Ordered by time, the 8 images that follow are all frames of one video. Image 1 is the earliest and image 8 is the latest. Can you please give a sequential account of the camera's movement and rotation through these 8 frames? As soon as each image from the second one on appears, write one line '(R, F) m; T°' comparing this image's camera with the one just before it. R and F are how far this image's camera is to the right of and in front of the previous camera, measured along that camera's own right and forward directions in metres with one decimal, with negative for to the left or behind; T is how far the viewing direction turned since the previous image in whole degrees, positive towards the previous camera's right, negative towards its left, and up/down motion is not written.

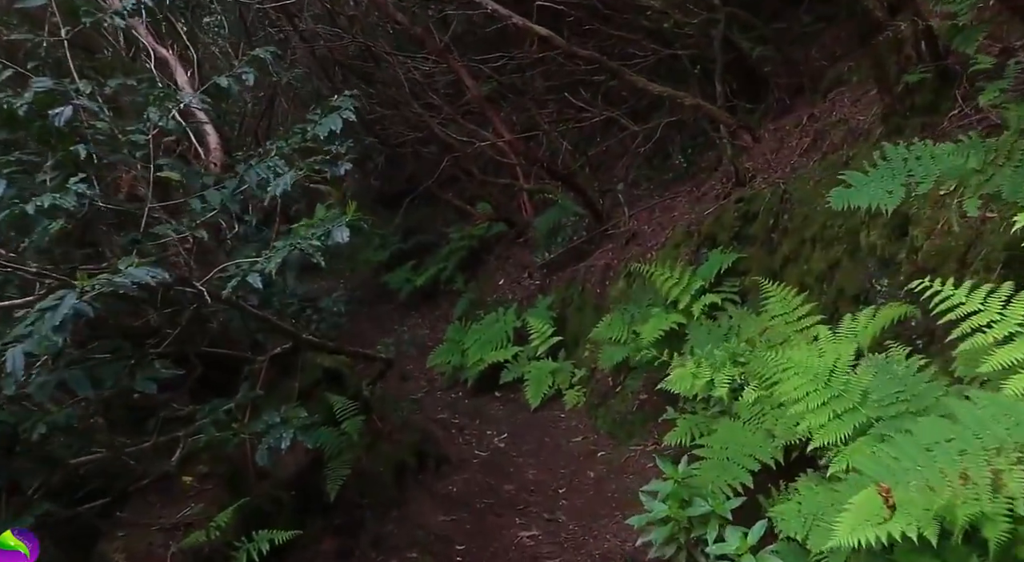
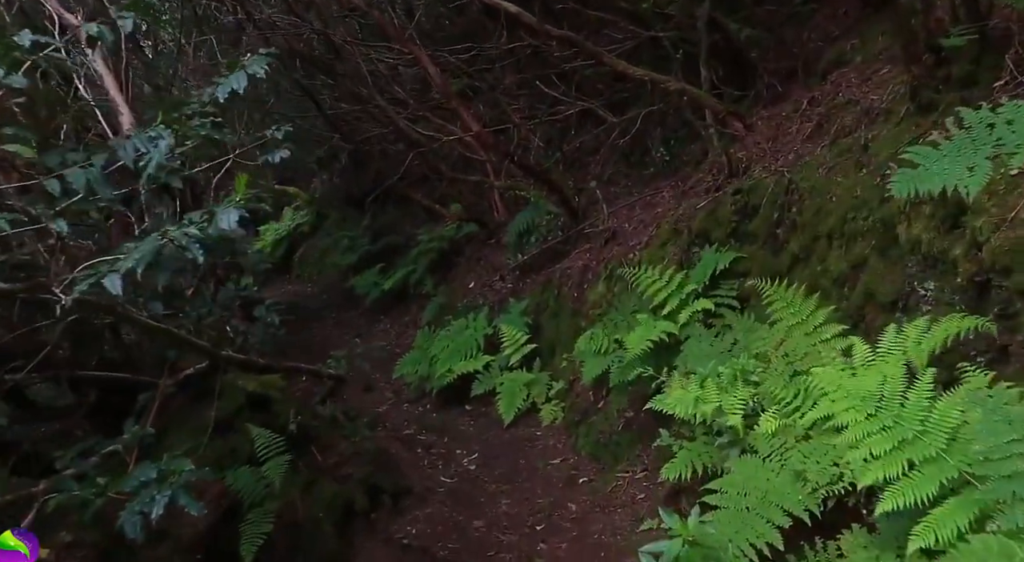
(0.0, +0.8) m; +2°
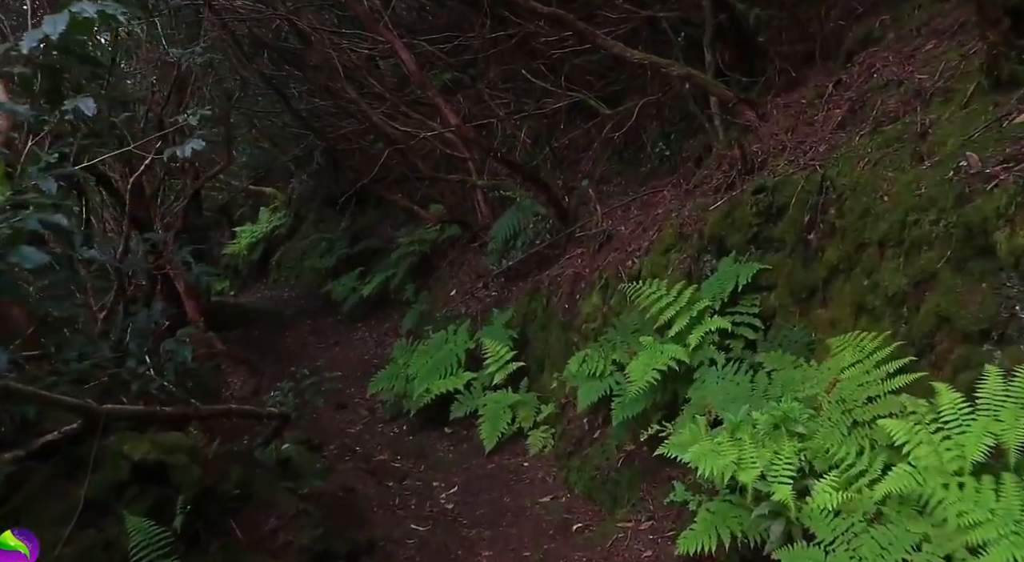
(0.0, +0.9) m; +1°
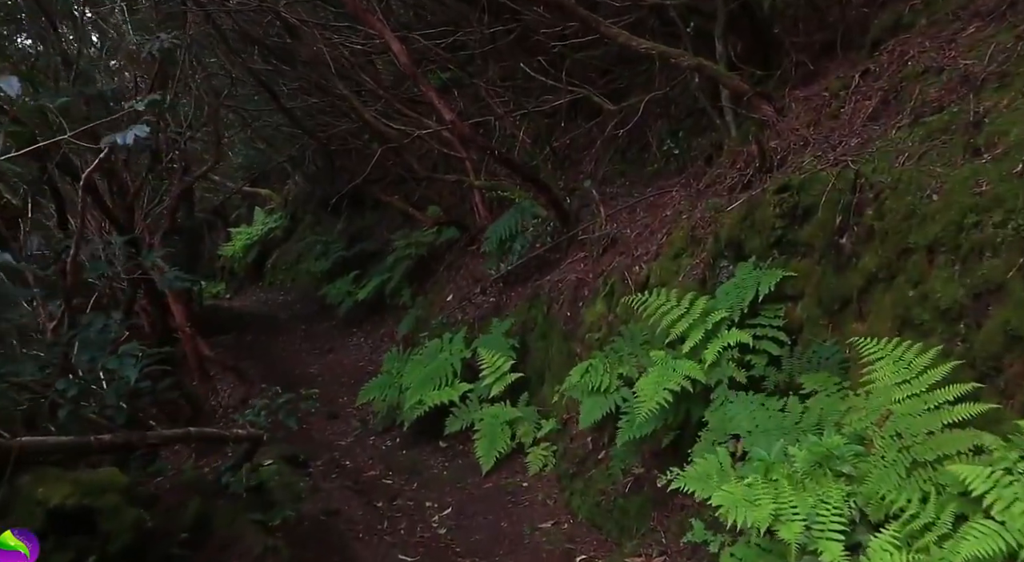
(0.0, +0.5) m; 0°
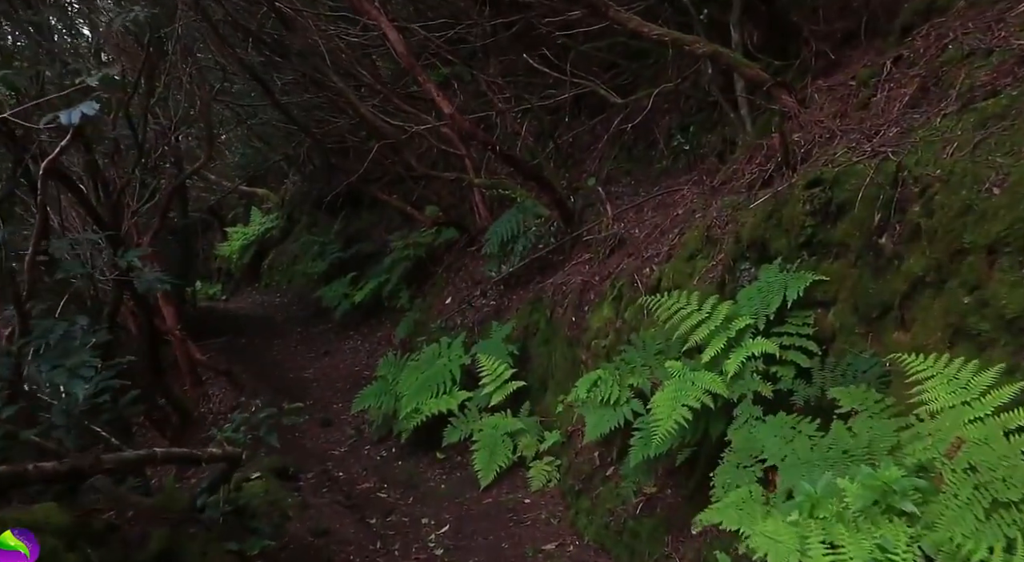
(0.0, +0.4) m; 0°
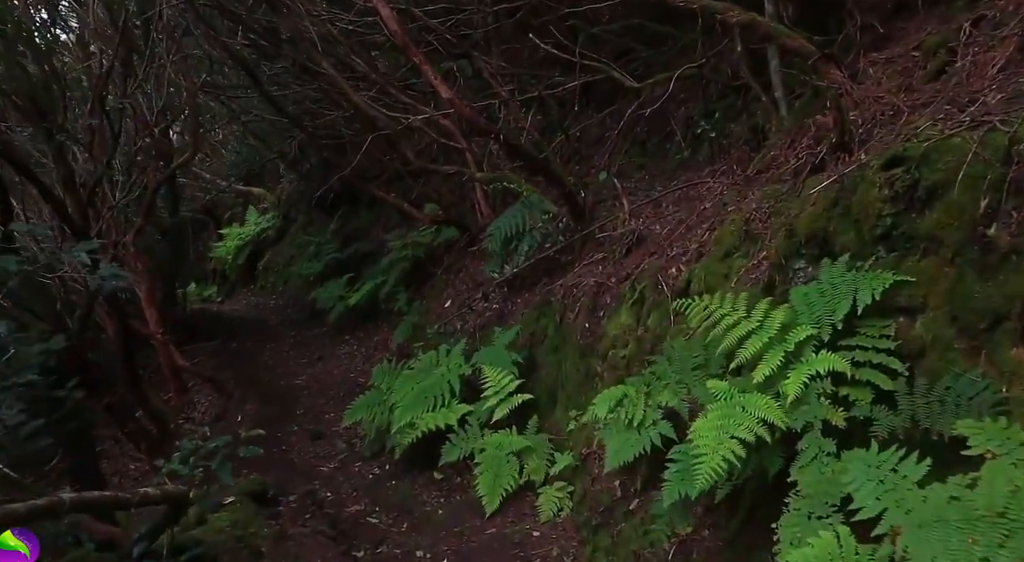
(0.0, +0.7) m; 0°
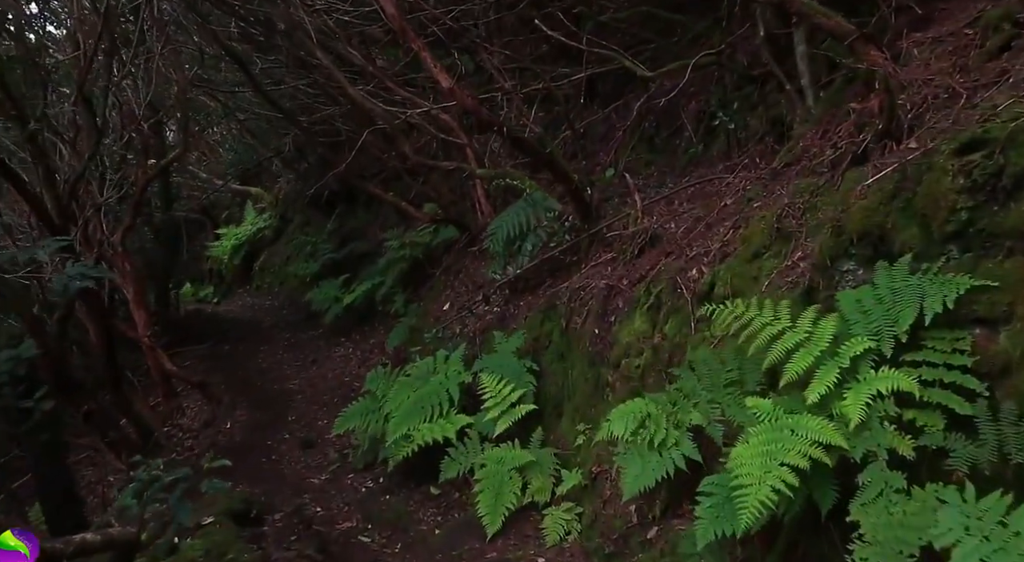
(0.0, +0.5) m; 0°
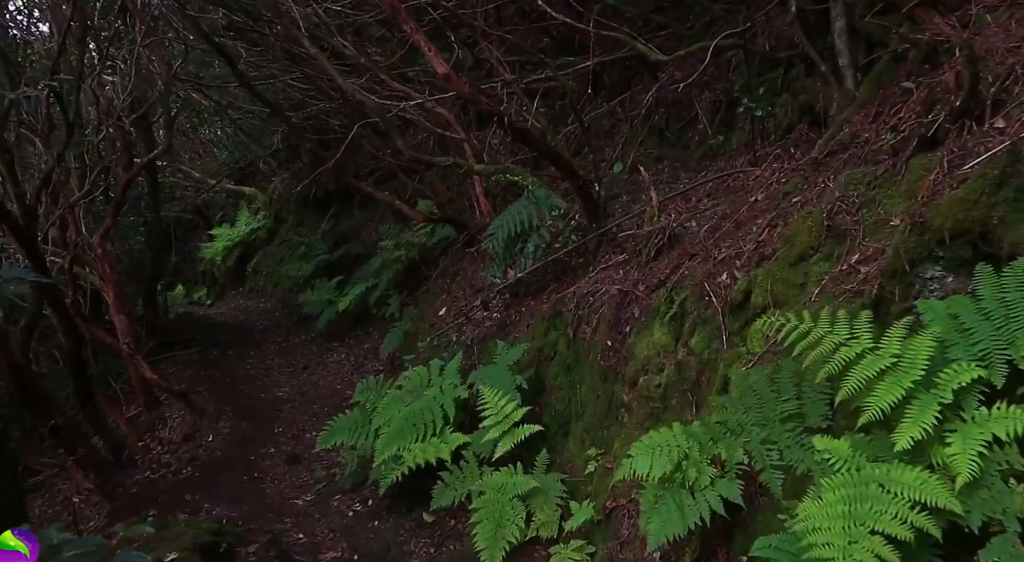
(0.0, +0.7) m; 0°
